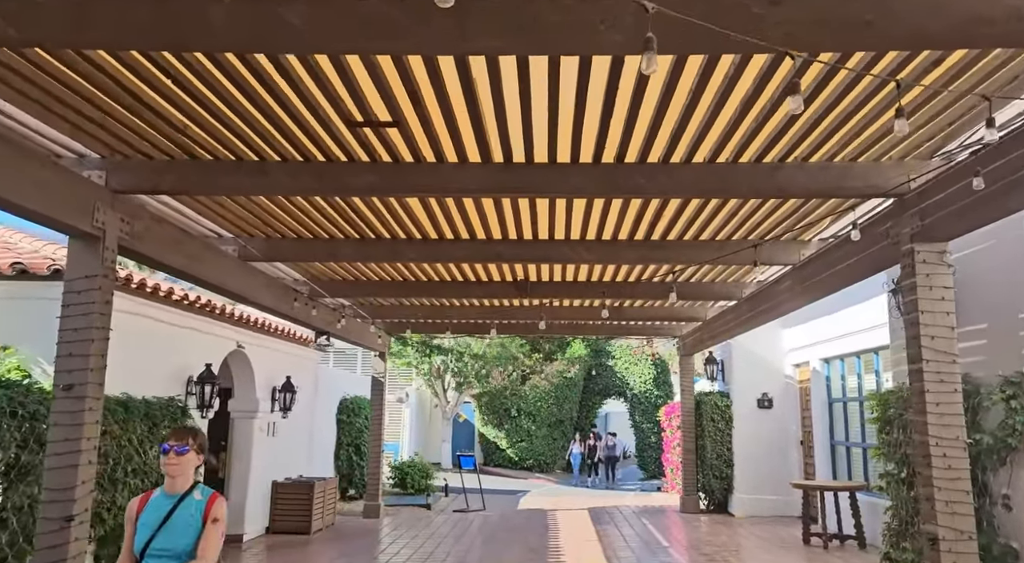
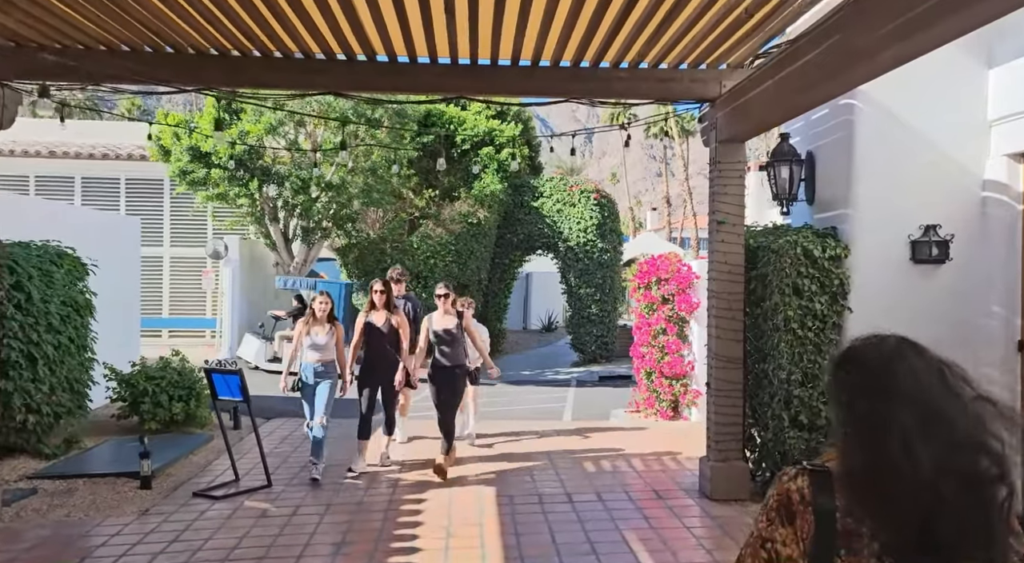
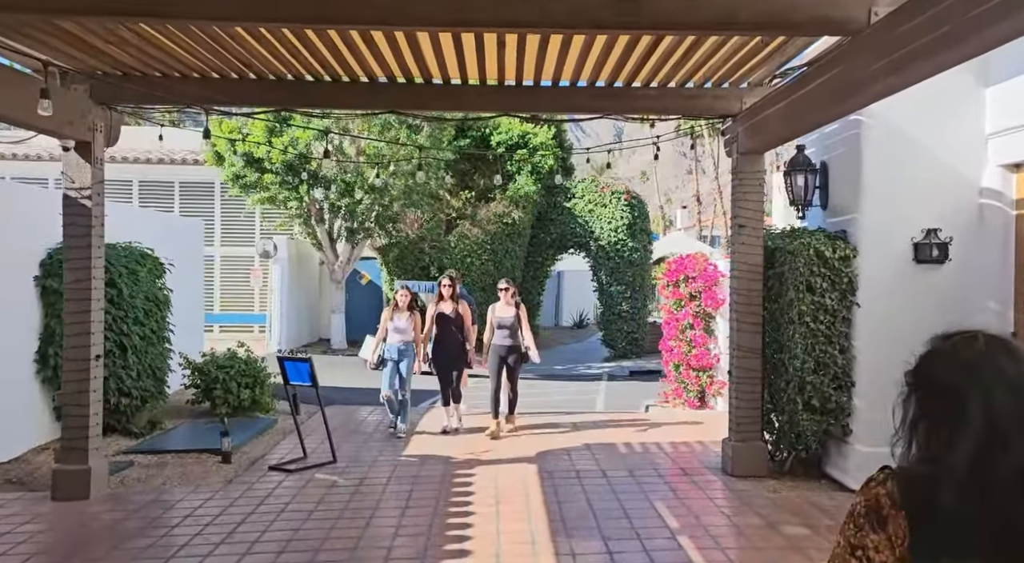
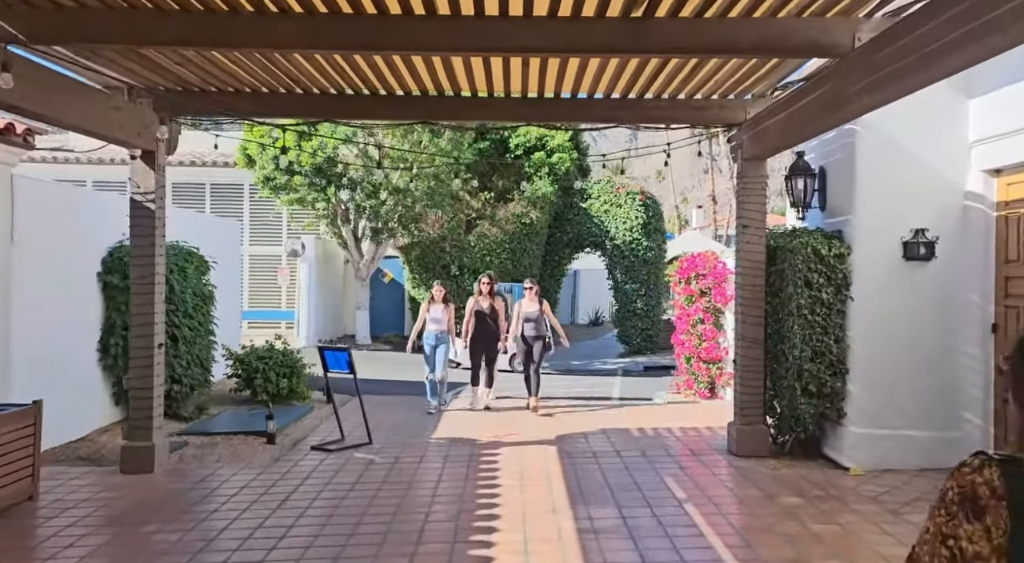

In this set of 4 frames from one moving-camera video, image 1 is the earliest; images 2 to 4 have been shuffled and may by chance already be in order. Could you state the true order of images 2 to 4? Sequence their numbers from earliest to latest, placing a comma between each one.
4, 3, 2
